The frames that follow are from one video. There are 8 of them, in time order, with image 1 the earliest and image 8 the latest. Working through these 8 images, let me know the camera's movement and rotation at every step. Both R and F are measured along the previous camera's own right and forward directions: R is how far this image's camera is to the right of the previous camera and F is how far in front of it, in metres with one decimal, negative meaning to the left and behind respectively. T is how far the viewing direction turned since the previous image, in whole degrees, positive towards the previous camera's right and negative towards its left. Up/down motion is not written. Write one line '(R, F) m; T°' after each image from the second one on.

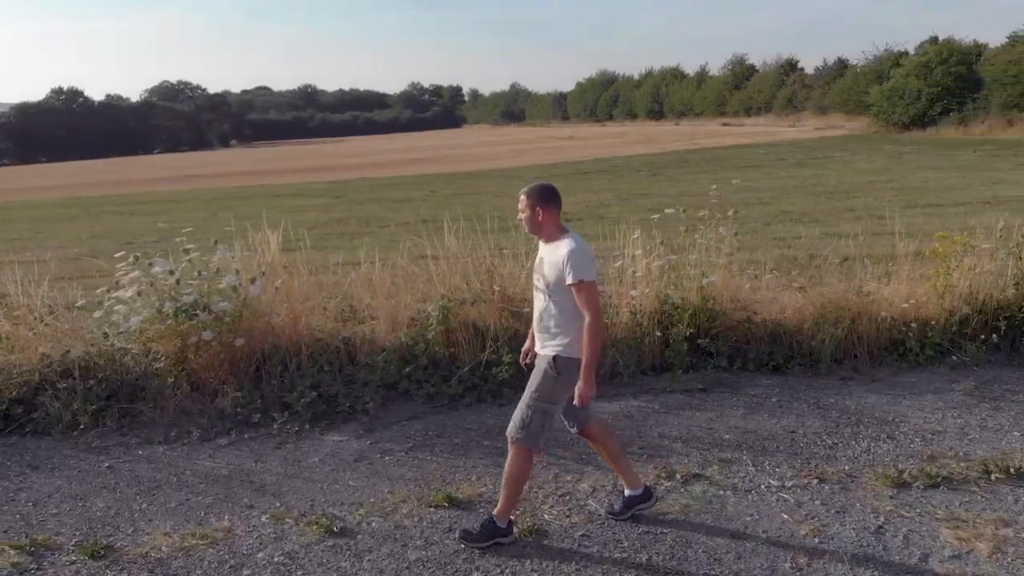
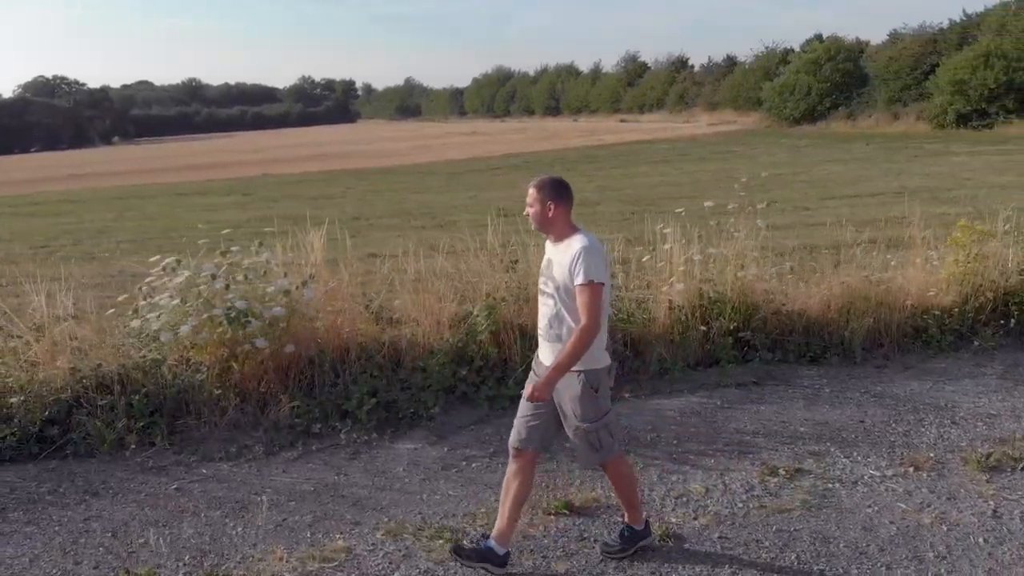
(-1.0, +0.2) m; +7°
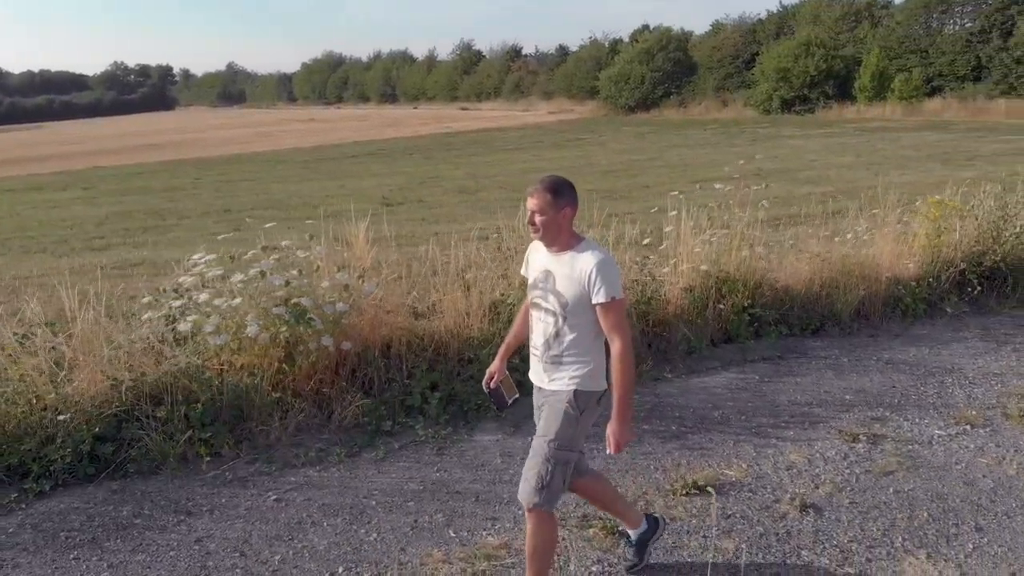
(-1.3, +0.2) m; +11°
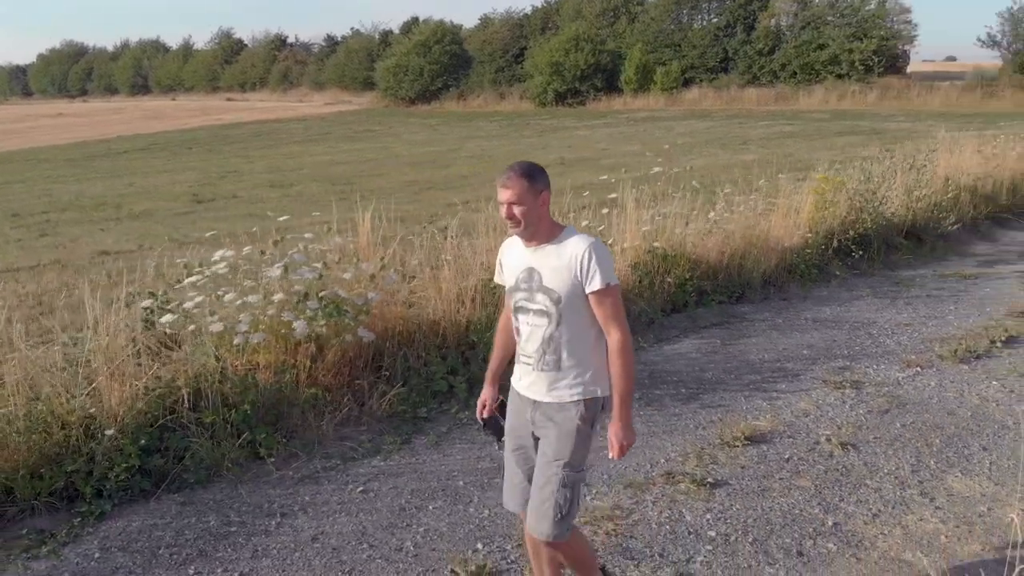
(-1.4, 0.0) m; +15°
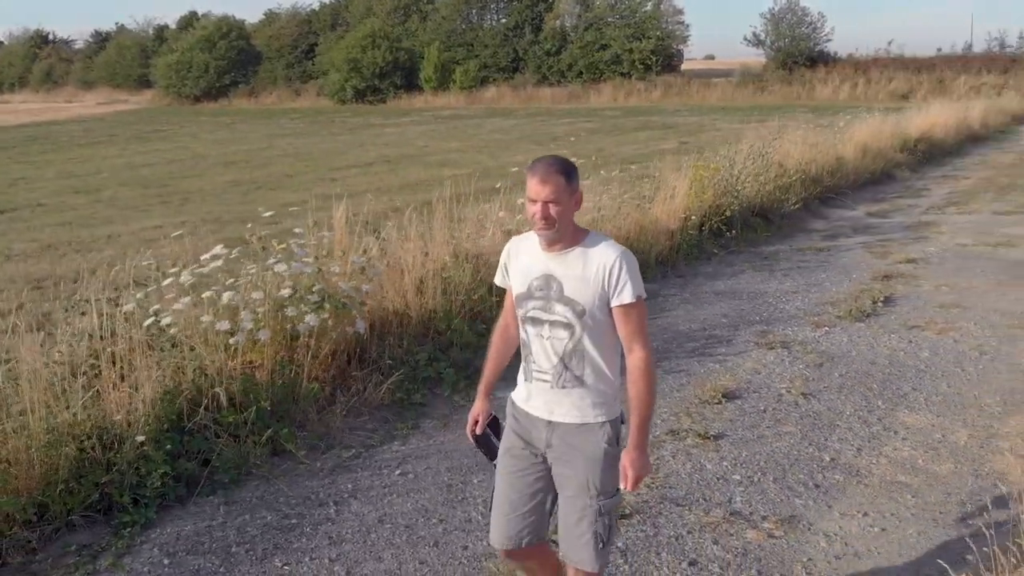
(-1.1, -0.1) m; +13°
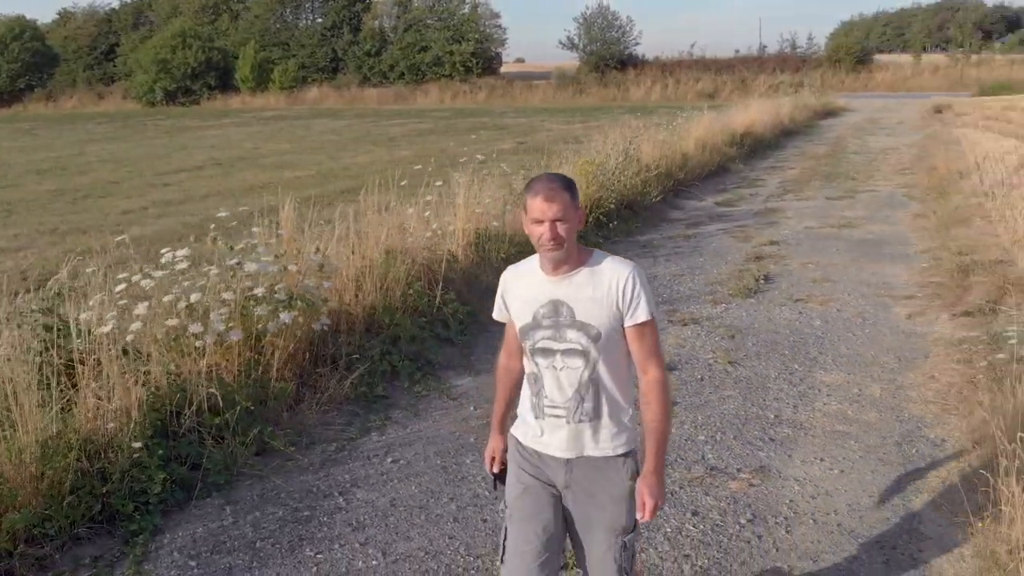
(-0.8, -0.2) m; +11°
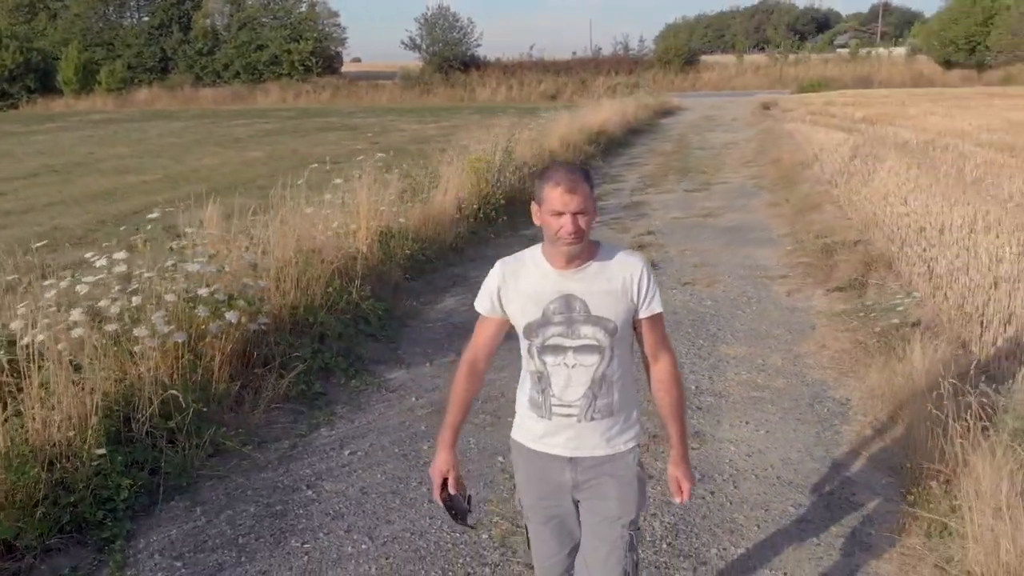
(-0.5, -0.2) m; +10°
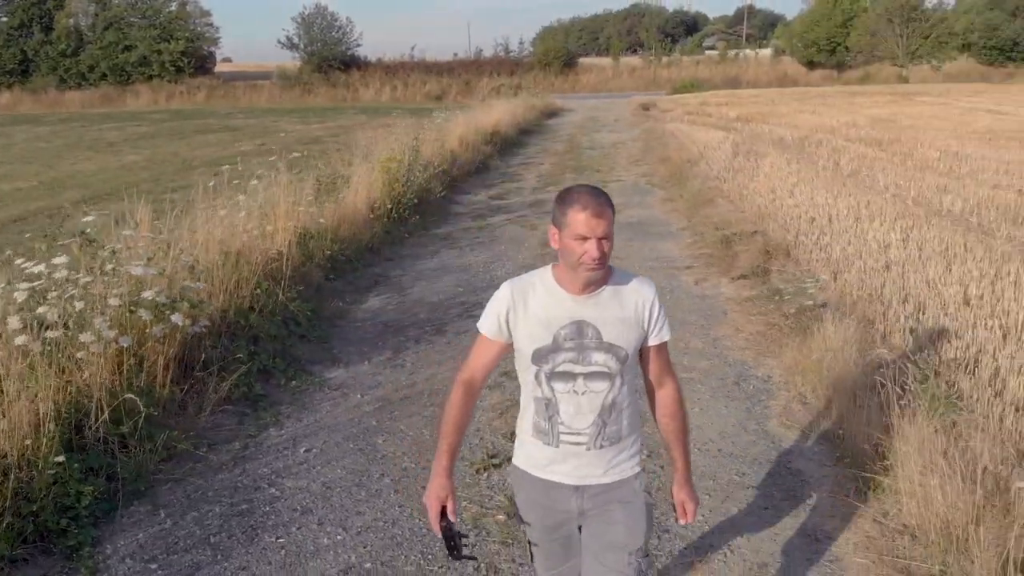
(-0.3, -0.1) m; +7°
